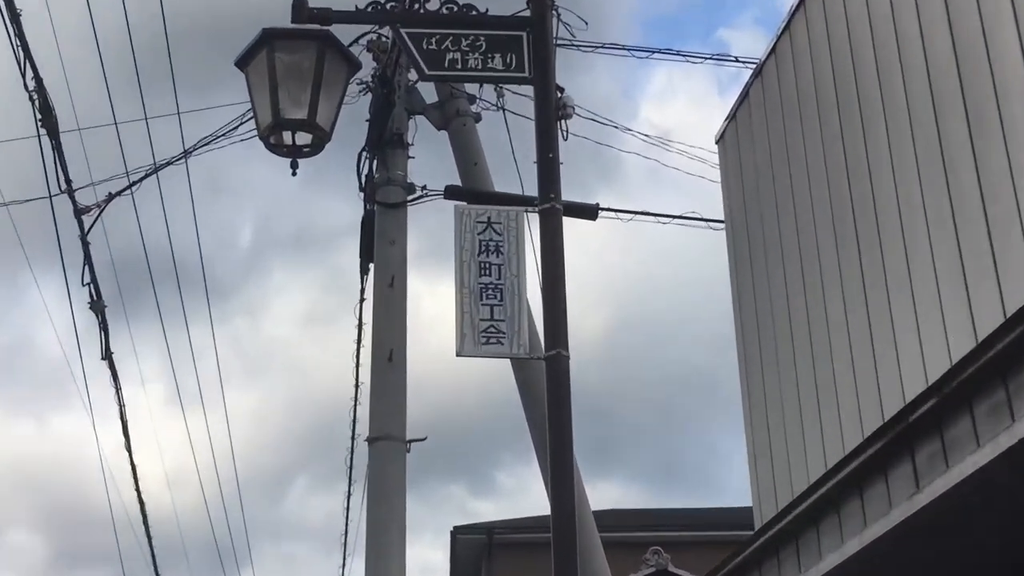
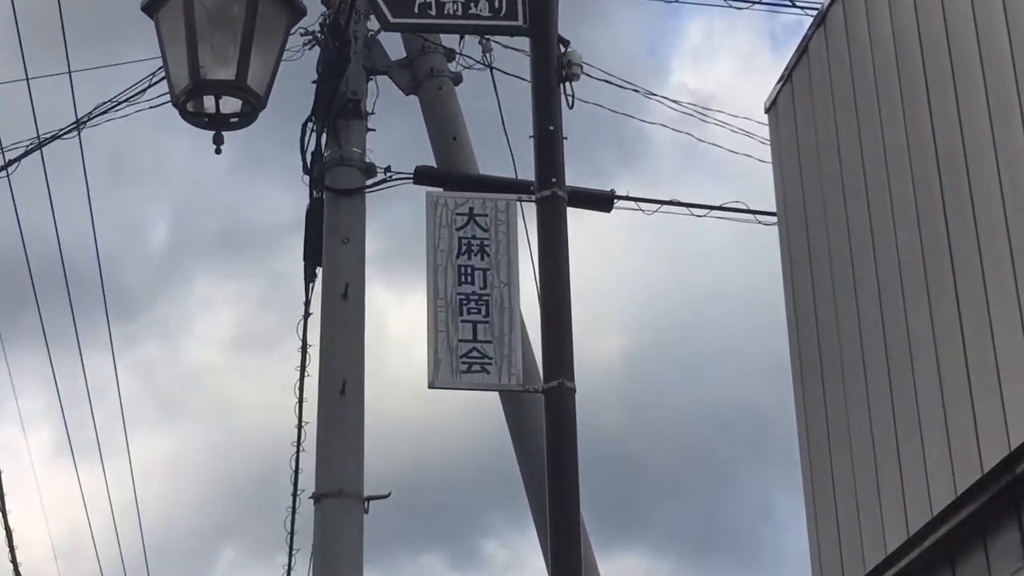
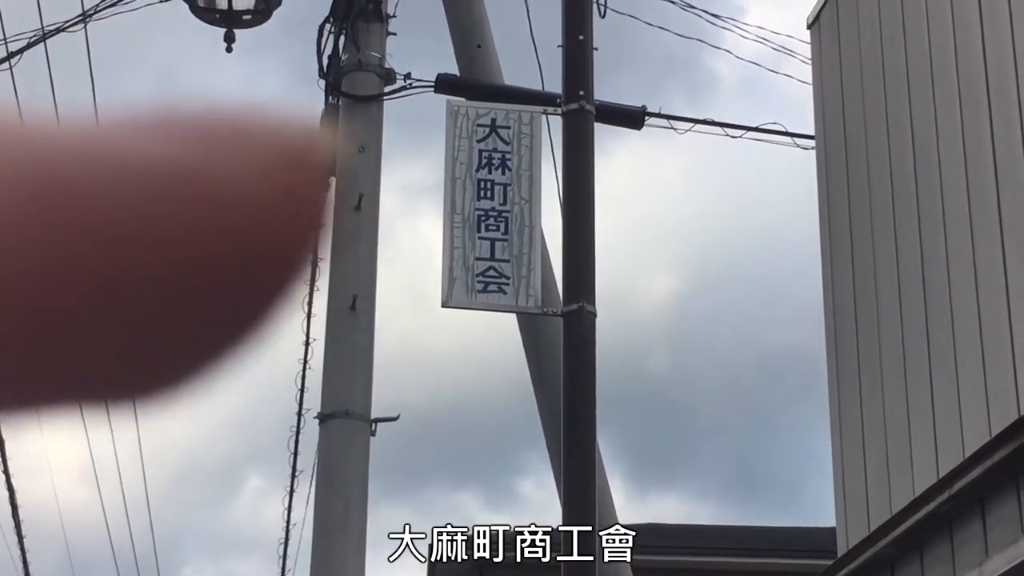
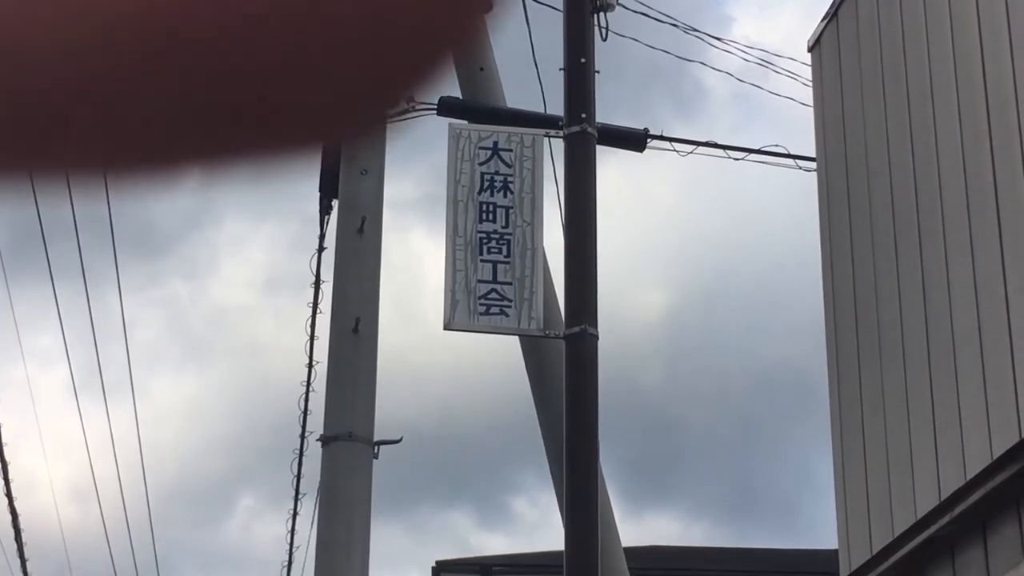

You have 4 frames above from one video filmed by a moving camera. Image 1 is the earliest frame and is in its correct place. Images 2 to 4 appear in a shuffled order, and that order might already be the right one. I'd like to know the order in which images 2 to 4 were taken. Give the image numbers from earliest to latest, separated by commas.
2, 4, 3
